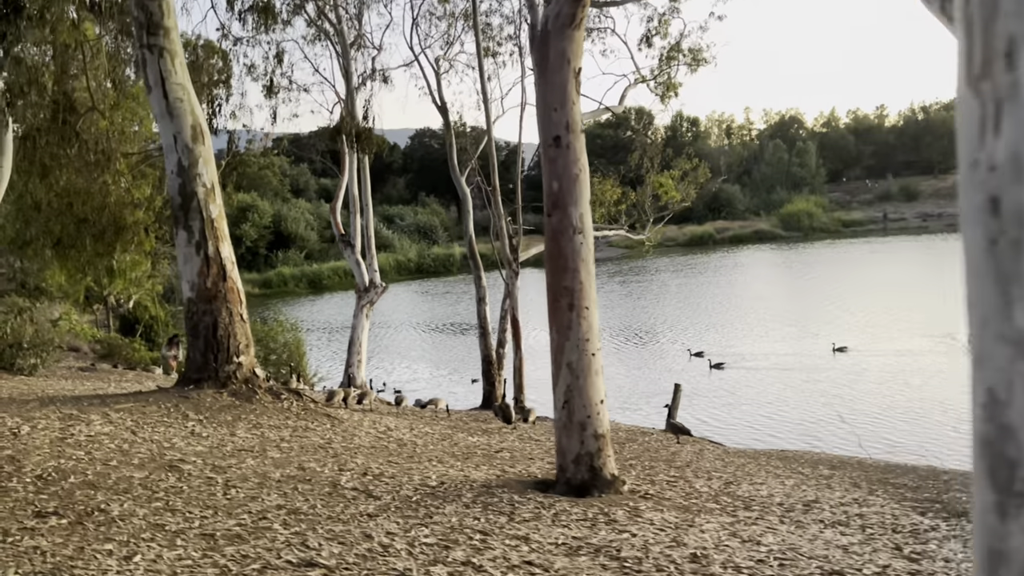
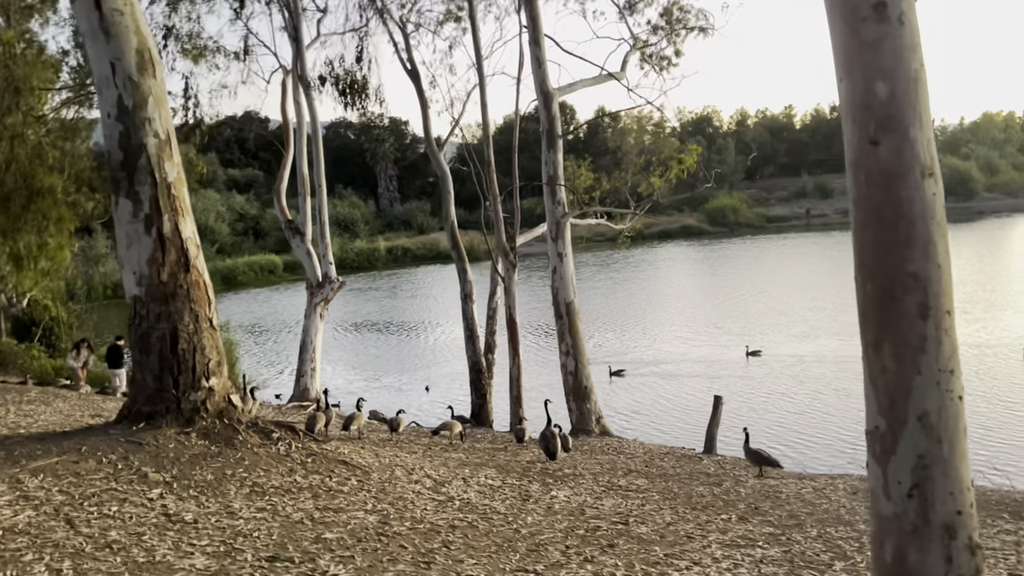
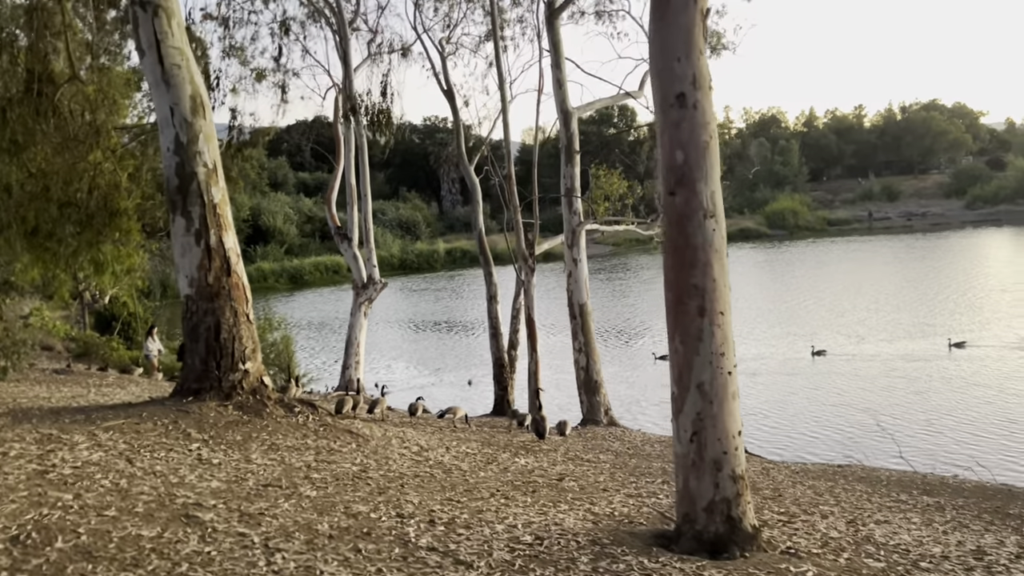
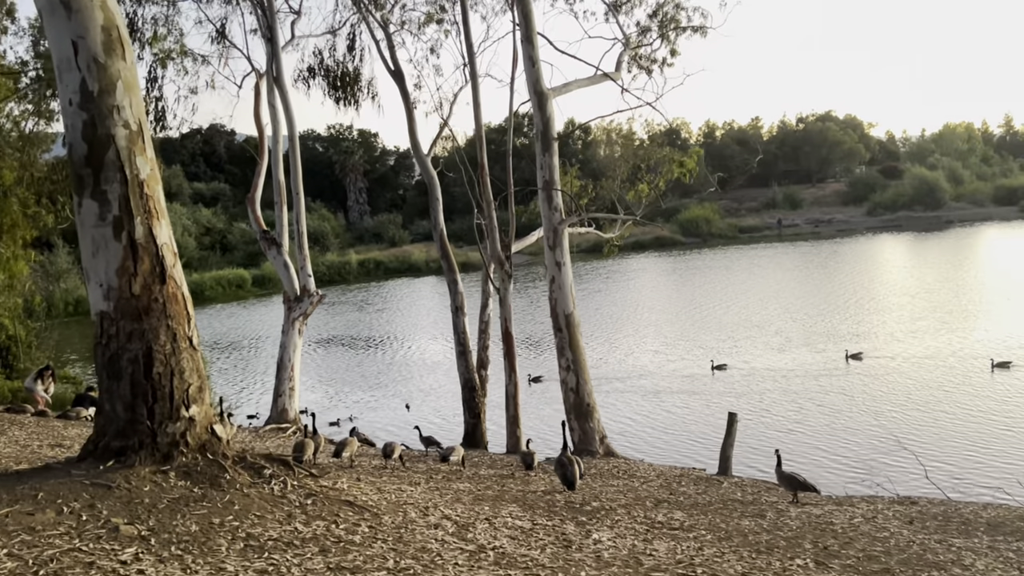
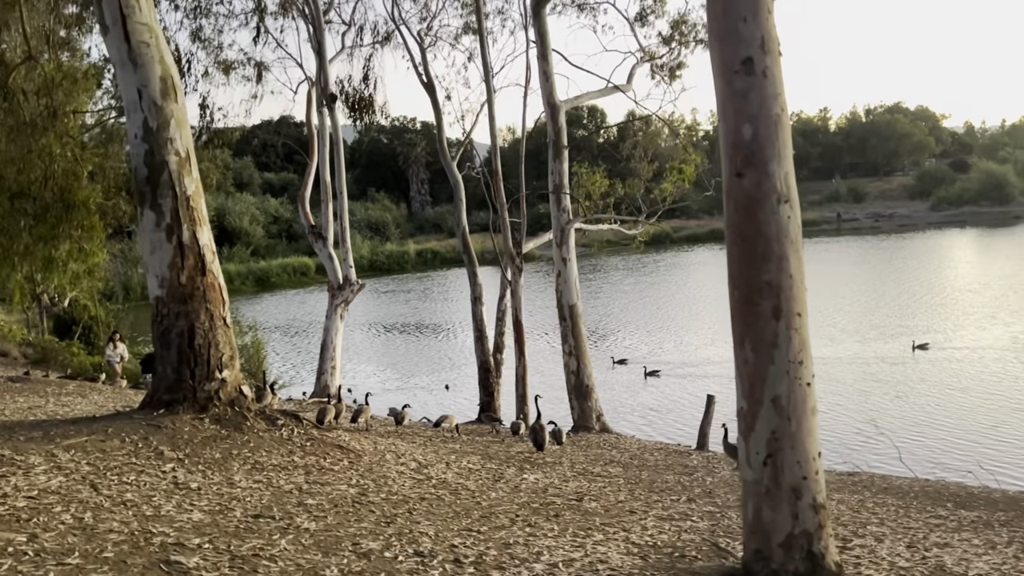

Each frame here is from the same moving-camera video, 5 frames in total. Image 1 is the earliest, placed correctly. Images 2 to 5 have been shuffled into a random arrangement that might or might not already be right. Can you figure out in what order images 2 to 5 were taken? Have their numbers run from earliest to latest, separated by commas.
3, 5, 2, 4
